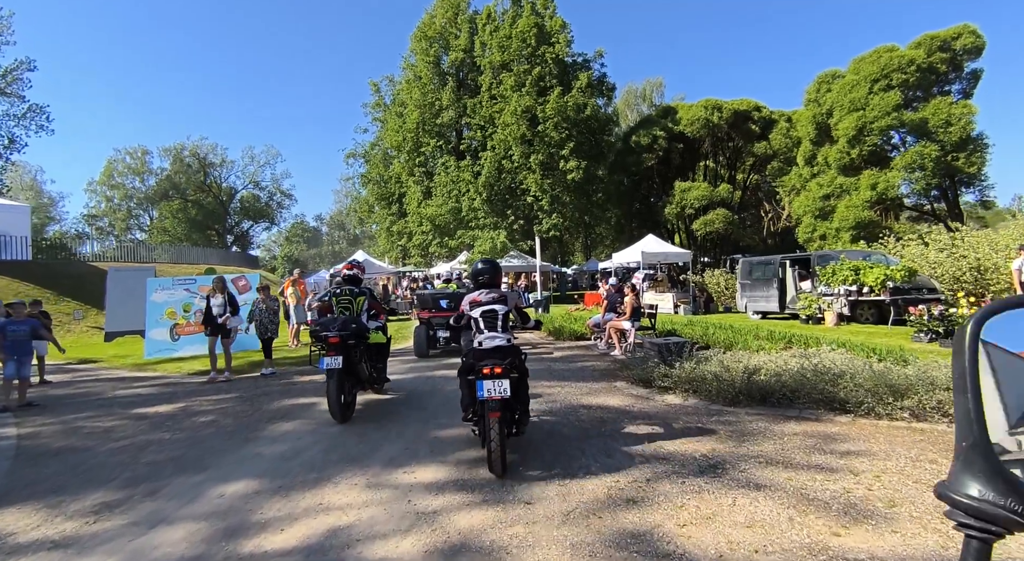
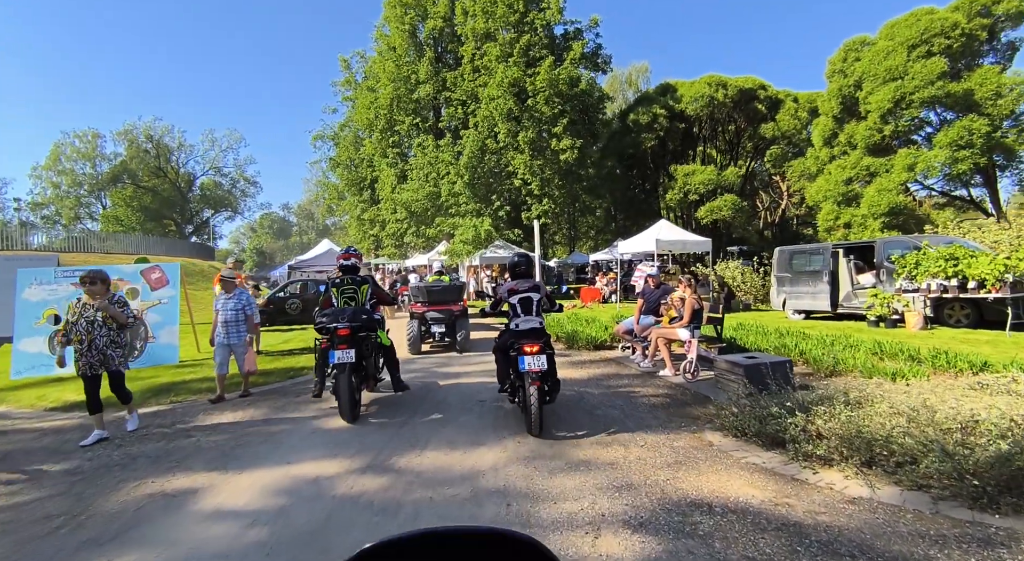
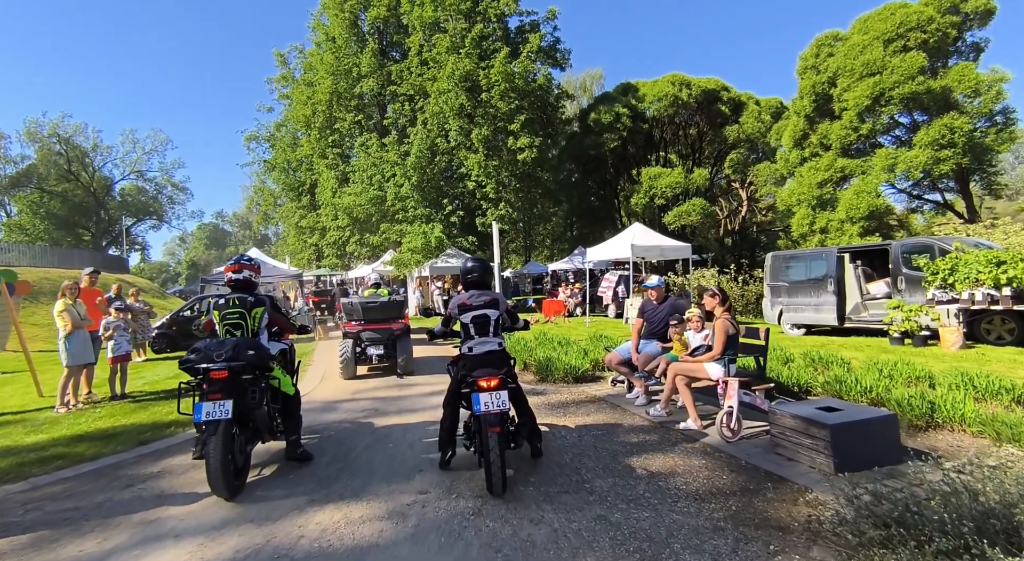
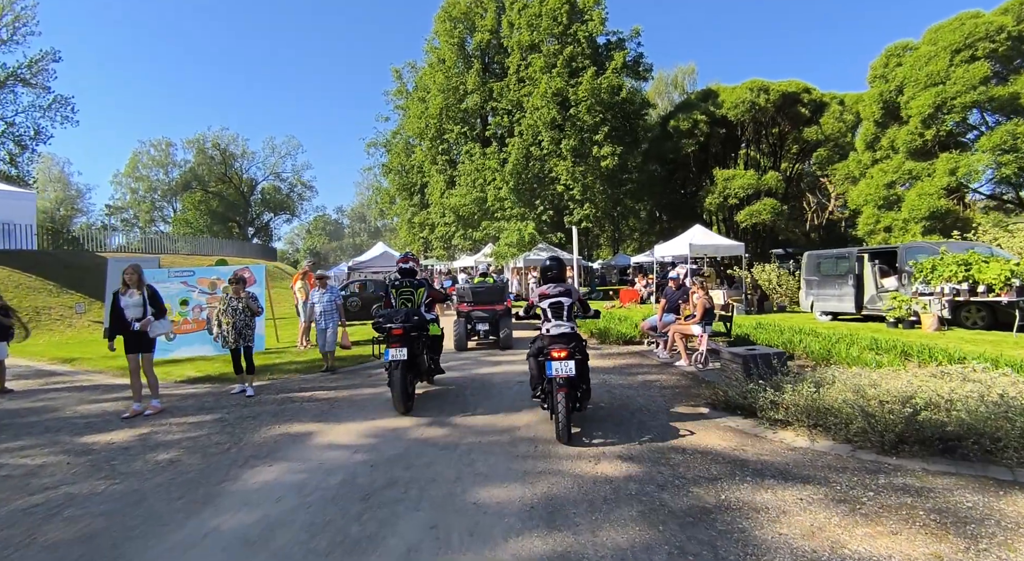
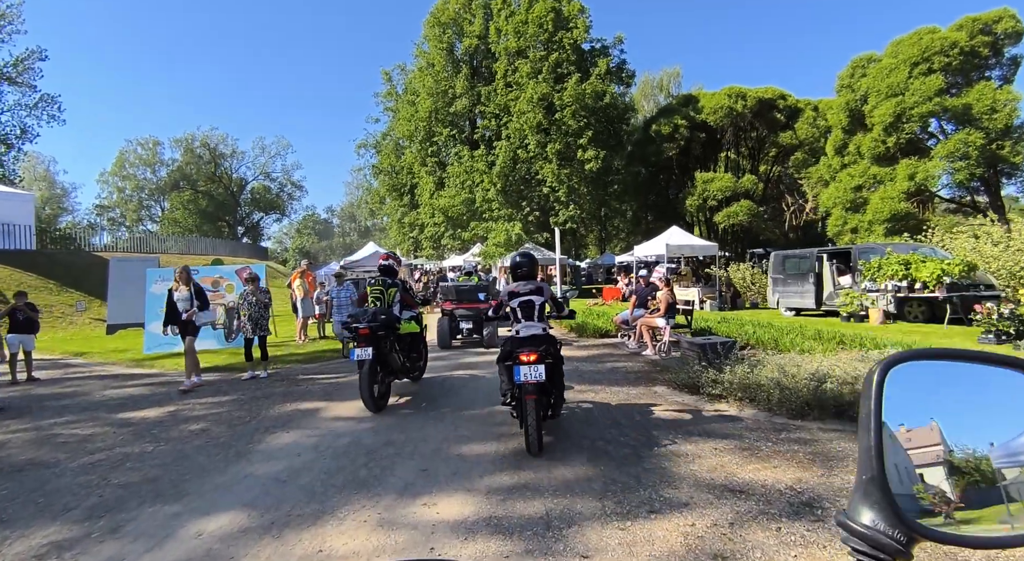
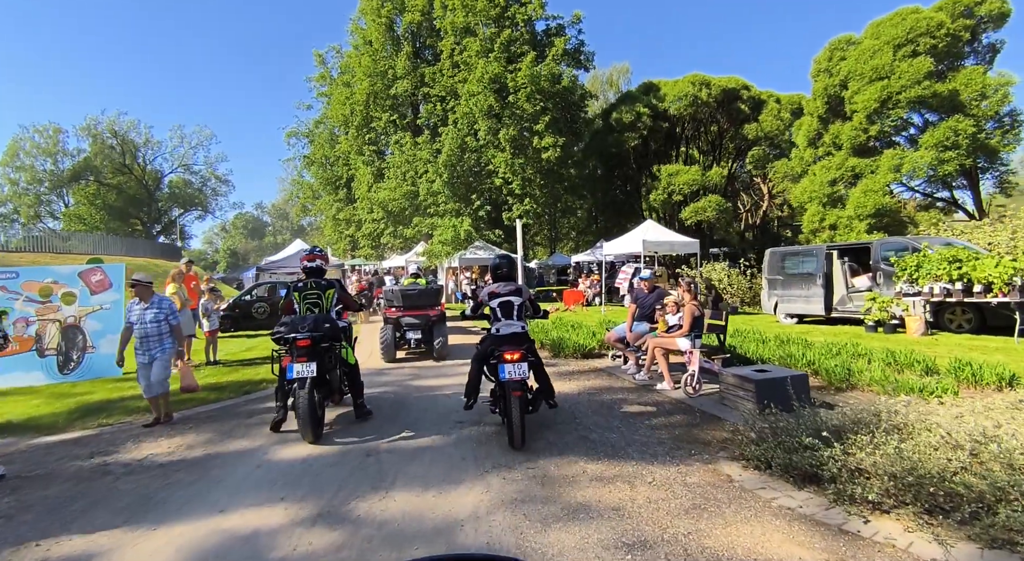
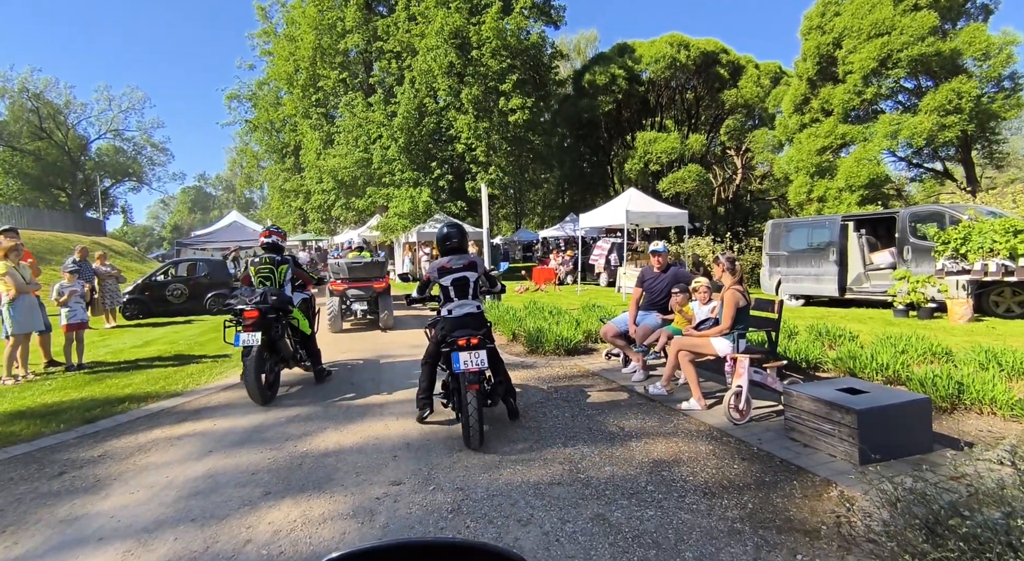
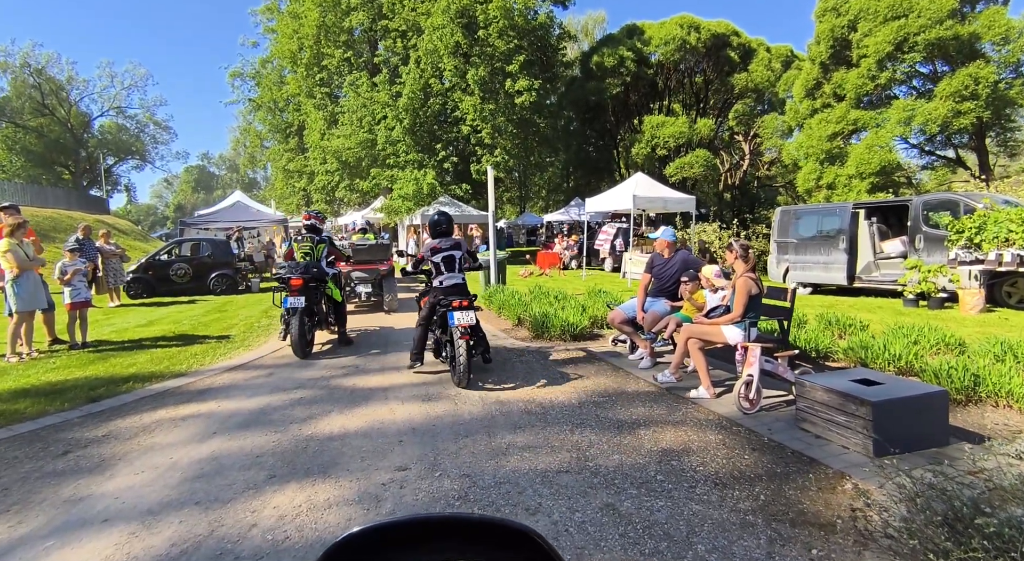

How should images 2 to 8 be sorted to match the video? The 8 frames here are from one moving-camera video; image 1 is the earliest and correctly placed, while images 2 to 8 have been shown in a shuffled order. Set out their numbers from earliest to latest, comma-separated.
5, 4, 2, 6, 3, 7, 8
